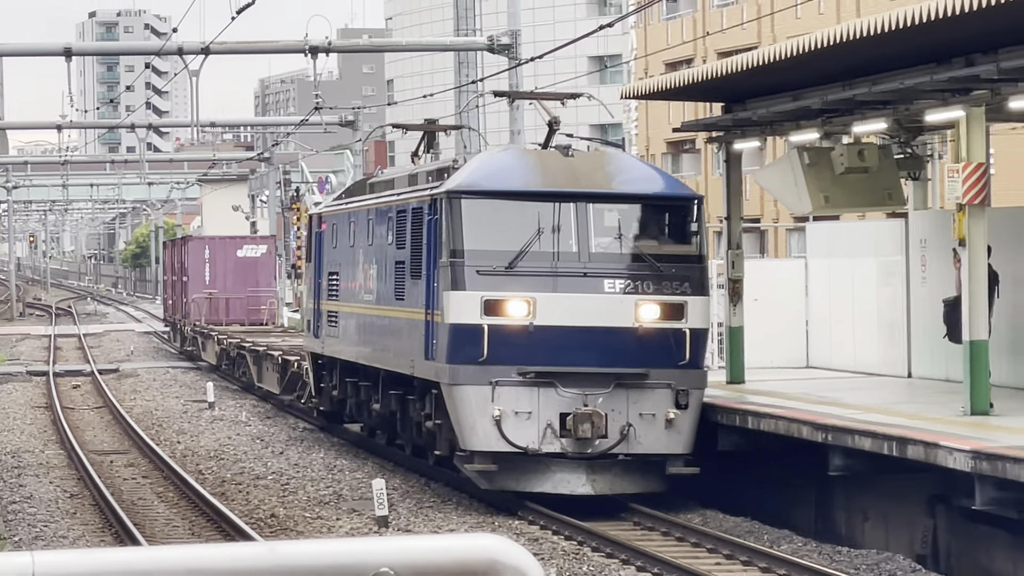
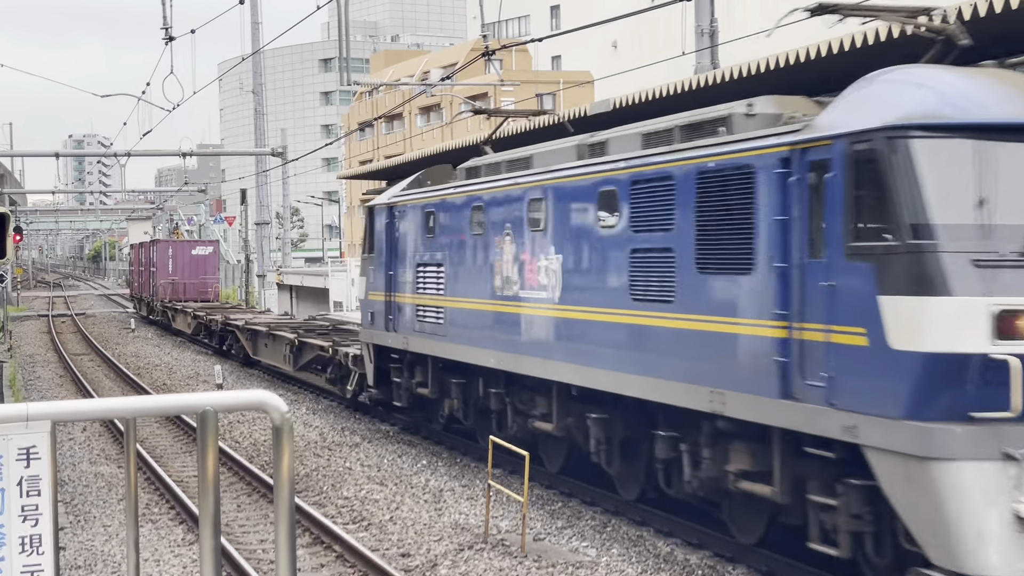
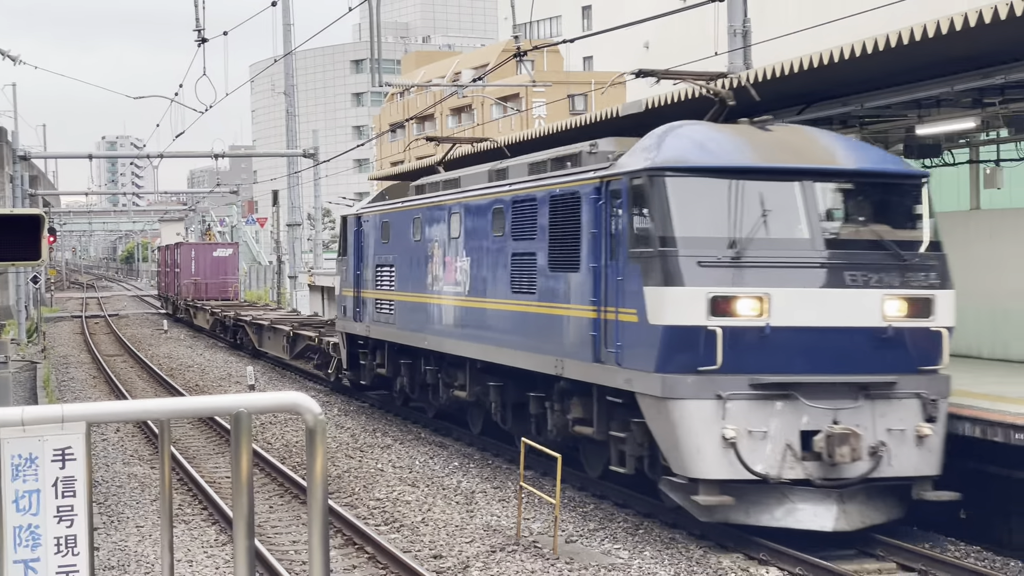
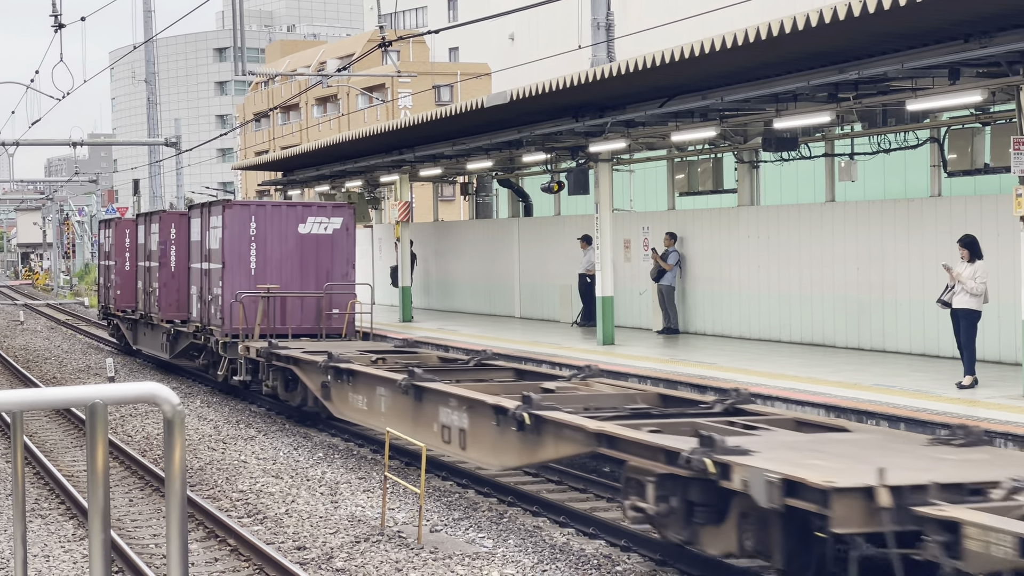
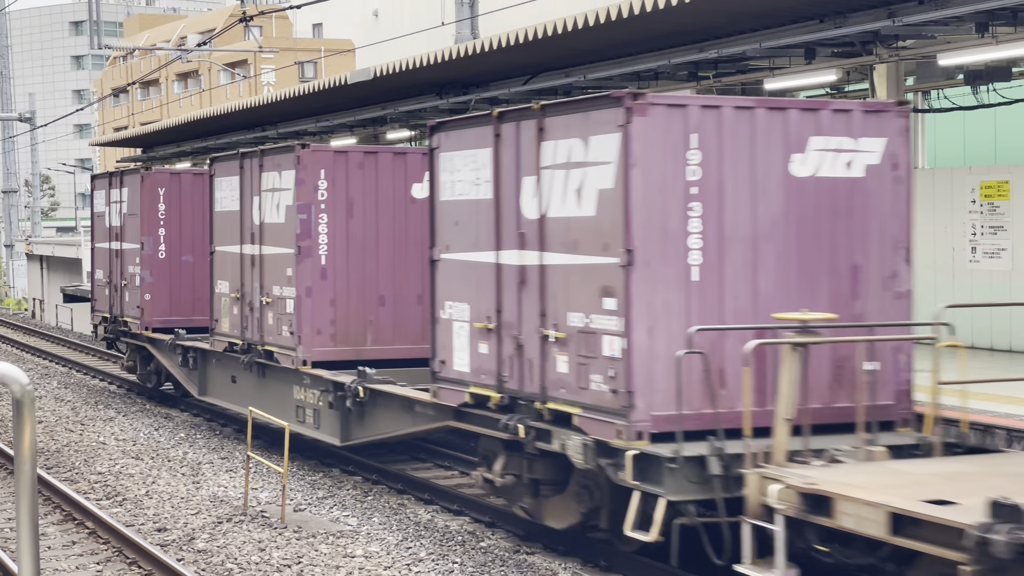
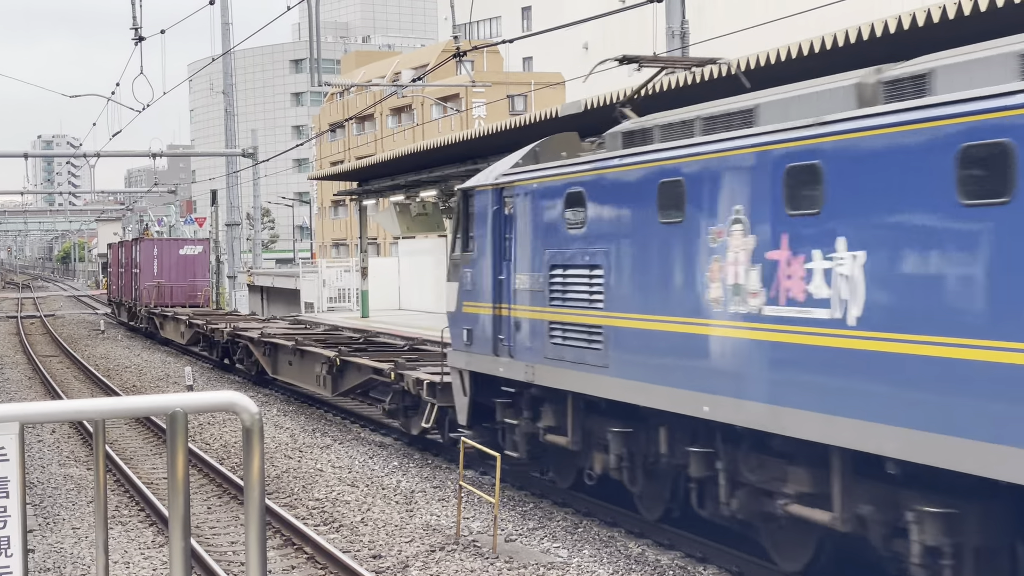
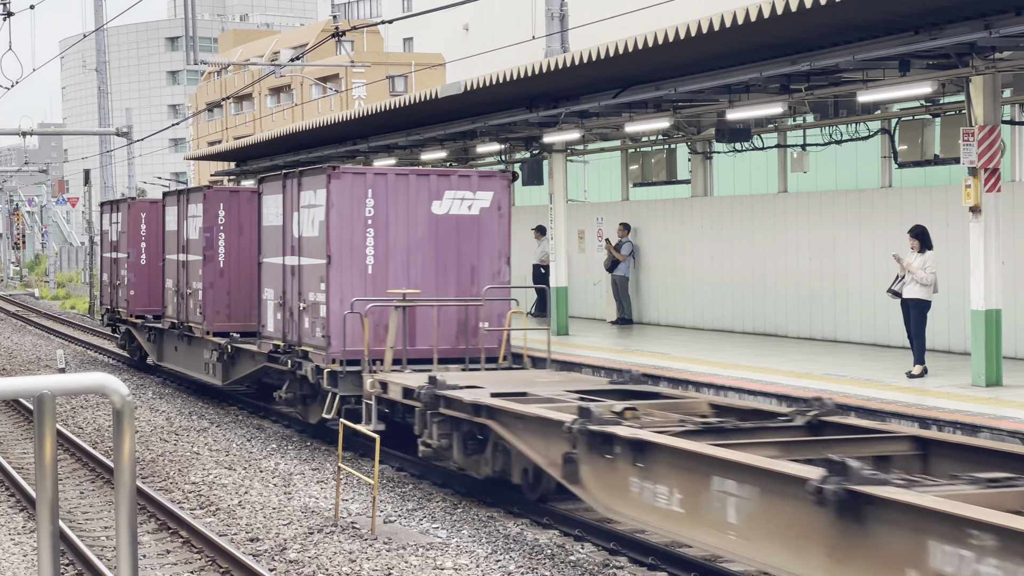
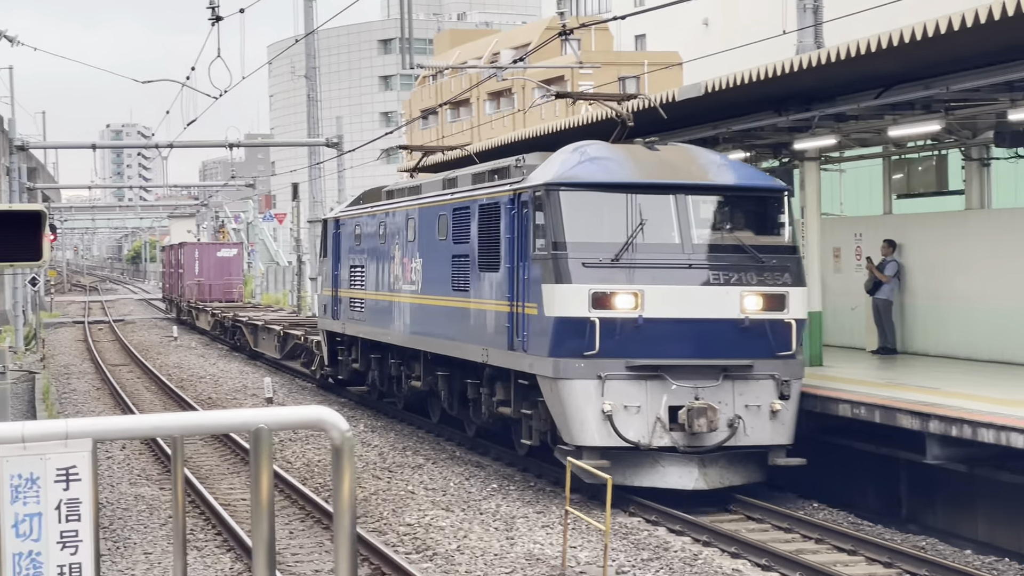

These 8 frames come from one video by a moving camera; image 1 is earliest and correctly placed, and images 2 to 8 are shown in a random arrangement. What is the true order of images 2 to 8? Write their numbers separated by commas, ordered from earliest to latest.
8, 3, 2, 6, 4, 7, 5
